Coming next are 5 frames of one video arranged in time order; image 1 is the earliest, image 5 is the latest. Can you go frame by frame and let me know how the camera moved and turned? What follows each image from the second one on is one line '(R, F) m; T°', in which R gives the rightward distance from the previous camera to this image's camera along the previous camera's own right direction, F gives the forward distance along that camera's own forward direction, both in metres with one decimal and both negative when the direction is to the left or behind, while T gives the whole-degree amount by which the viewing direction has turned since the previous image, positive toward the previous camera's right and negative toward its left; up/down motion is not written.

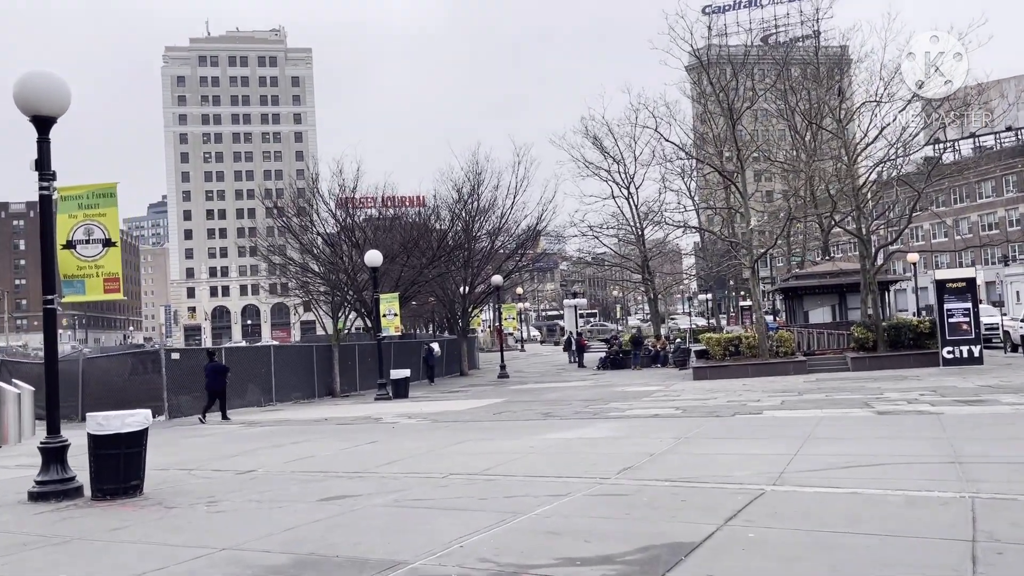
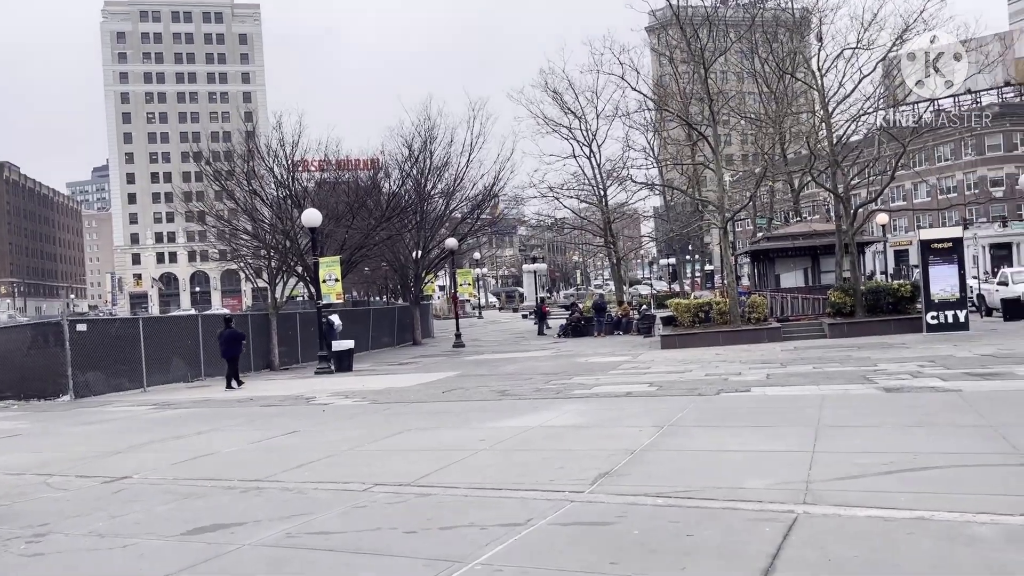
(+0.1, +2.1) m; +3°
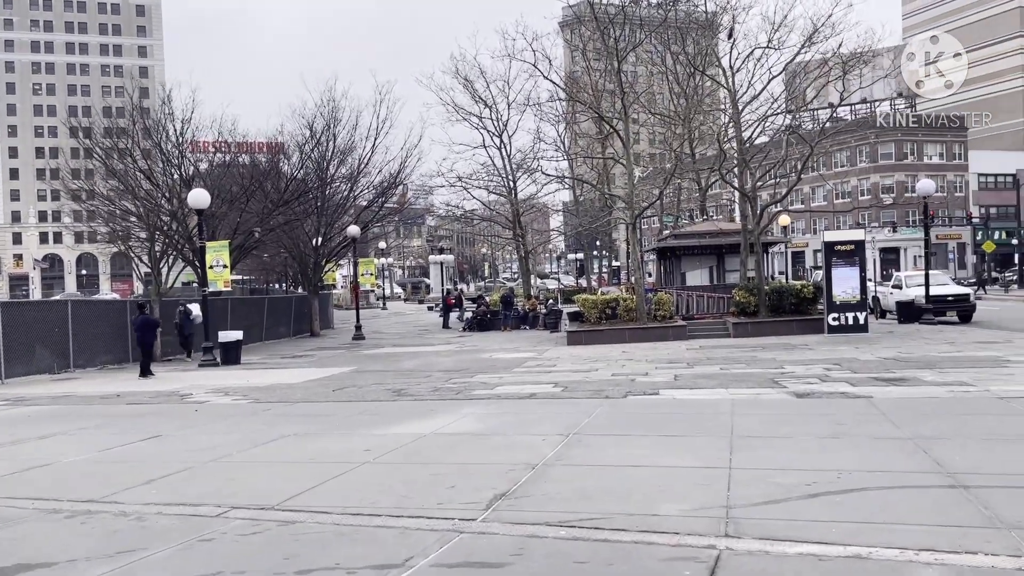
(+0.1, +0.9) m; +6°
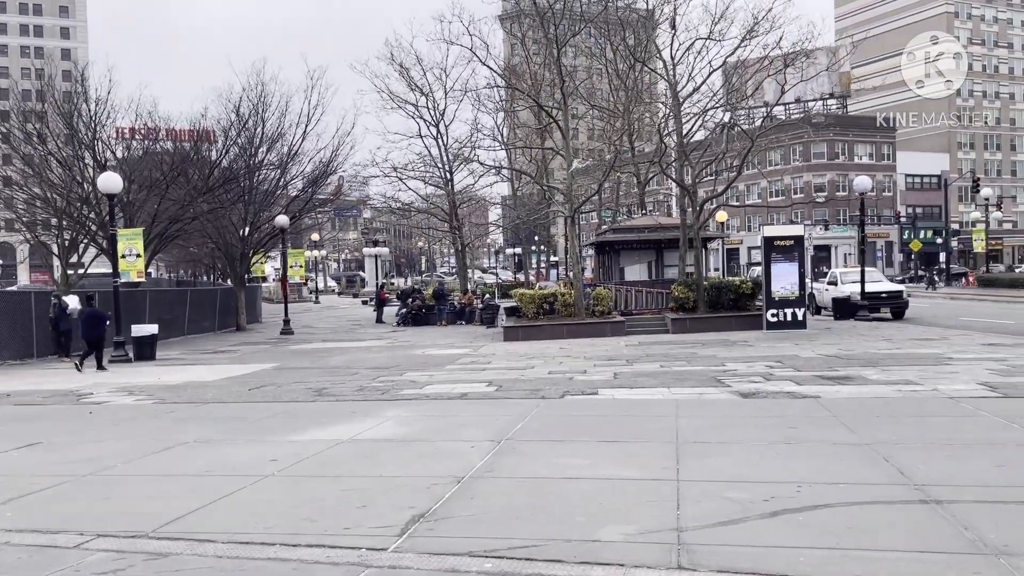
(+0.1, +0.8) m; +4°
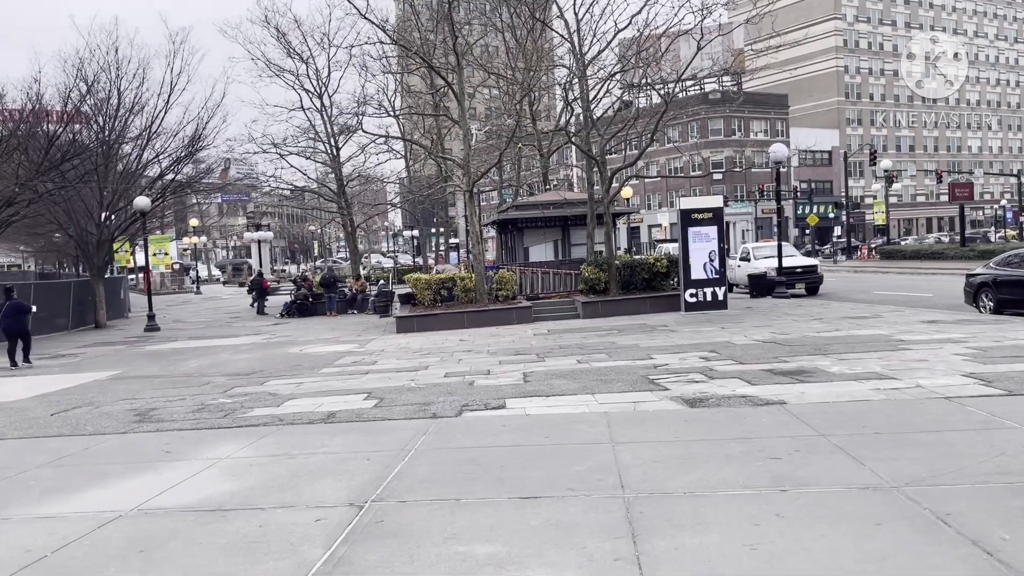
(+0.2, +2.5) m; +7°
